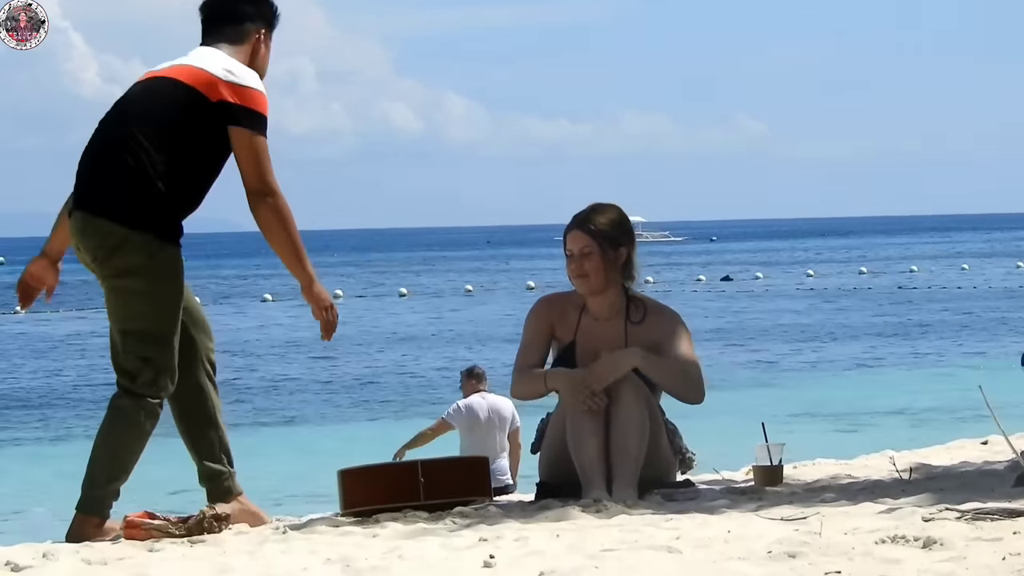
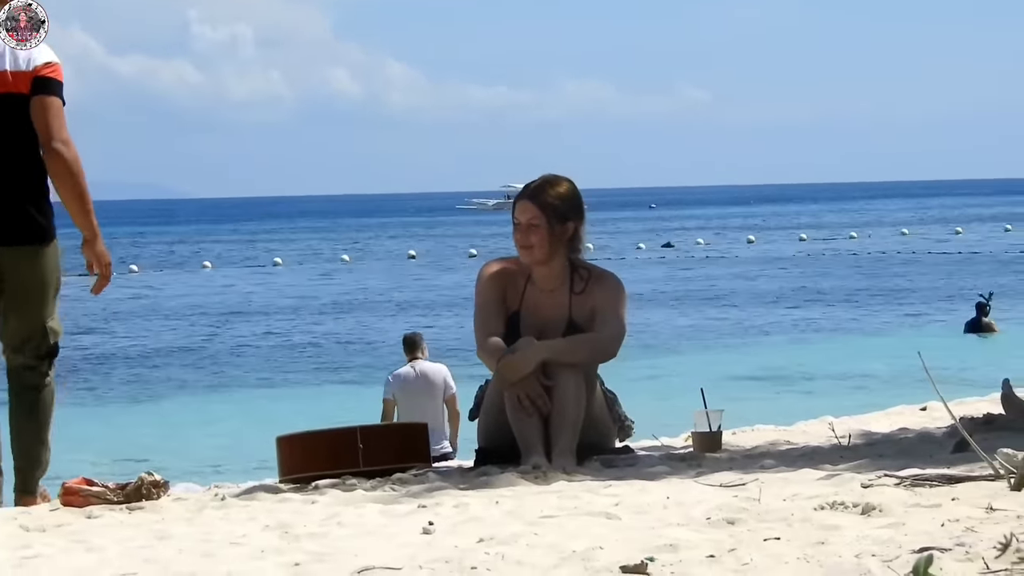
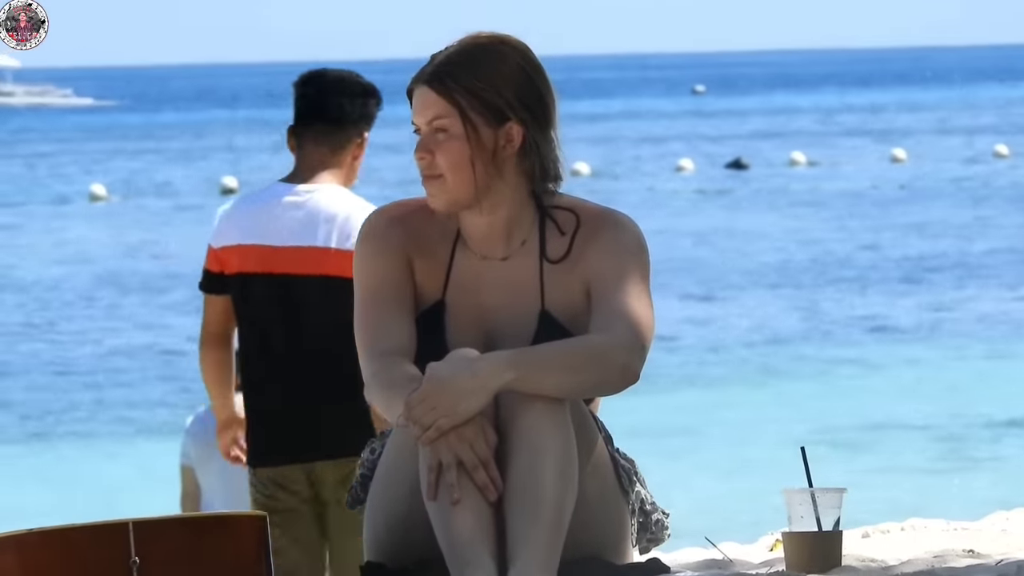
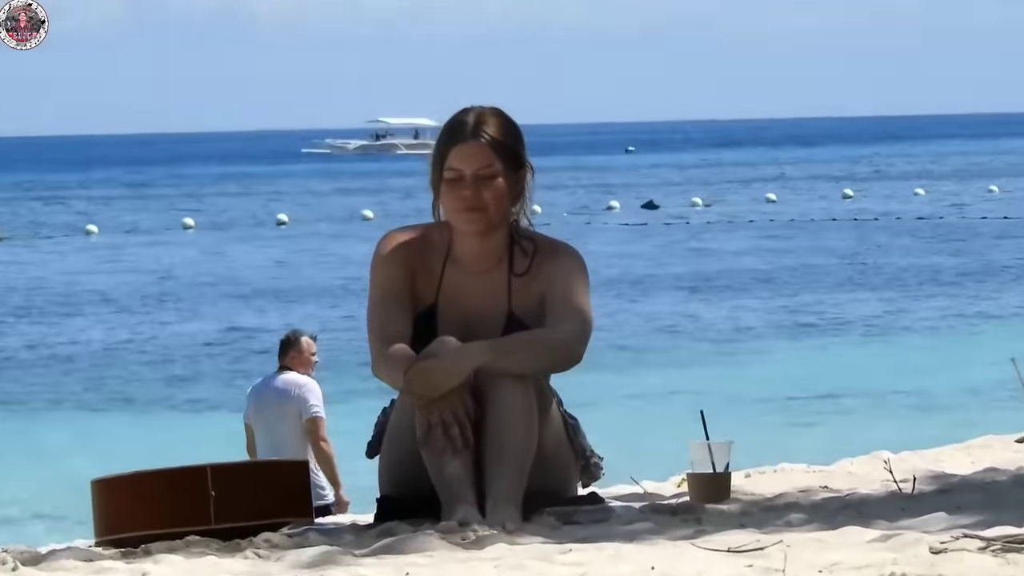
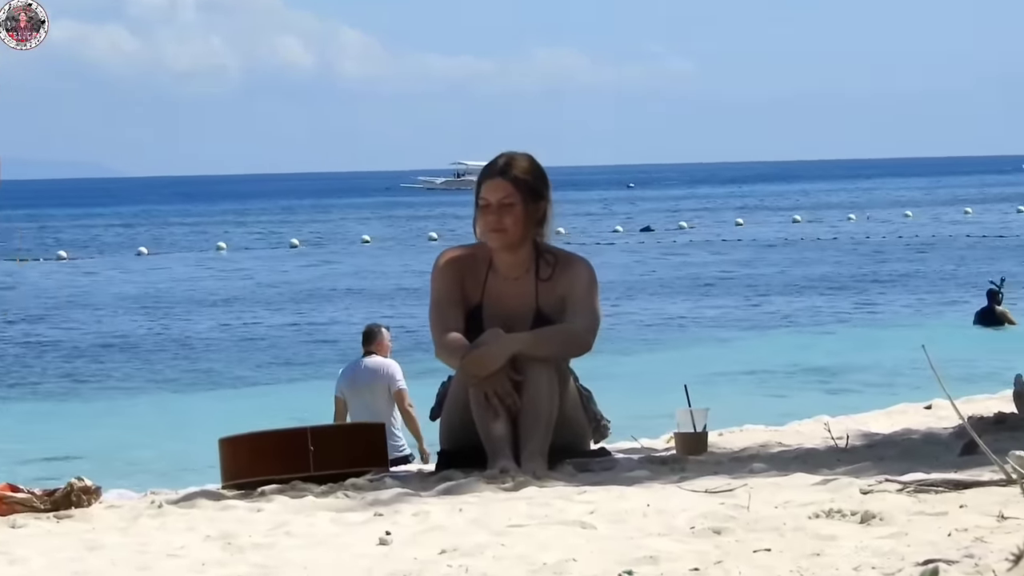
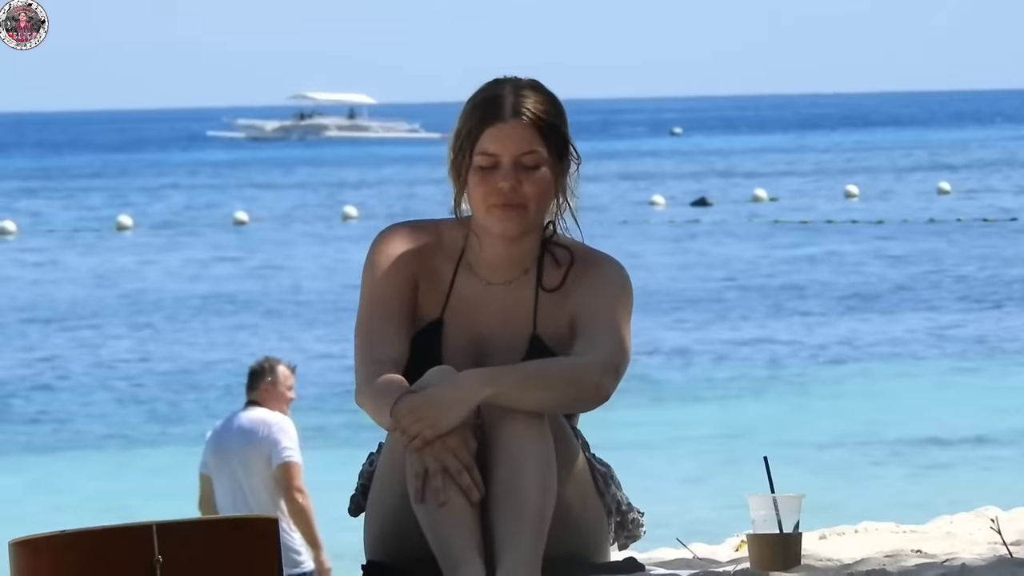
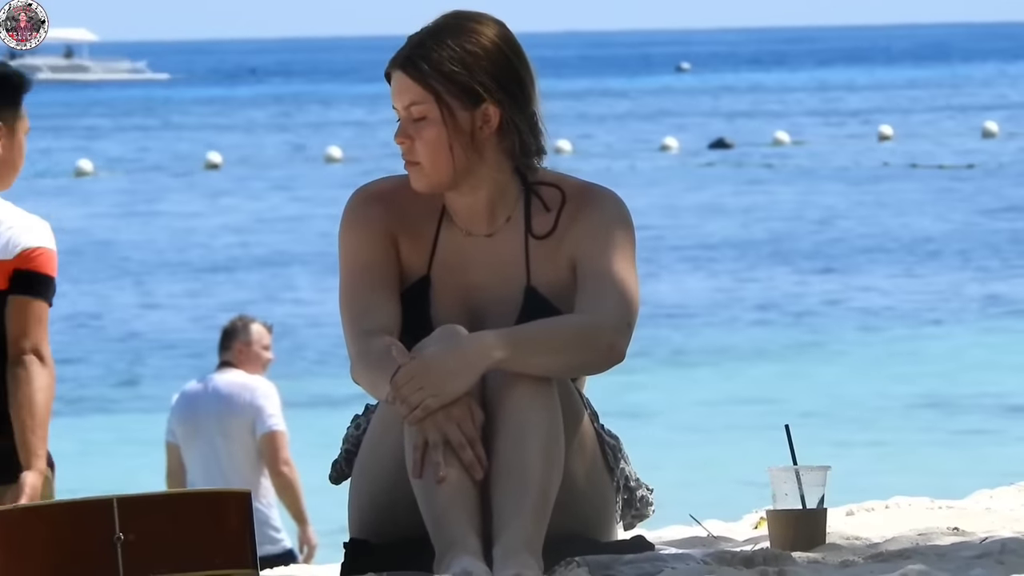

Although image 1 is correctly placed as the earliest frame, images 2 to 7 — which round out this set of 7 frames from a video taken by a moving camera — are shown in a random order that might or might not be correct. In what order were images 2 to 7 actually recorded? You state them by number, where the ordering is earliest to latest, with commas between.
2, 5, 4, 6, 7, 3
